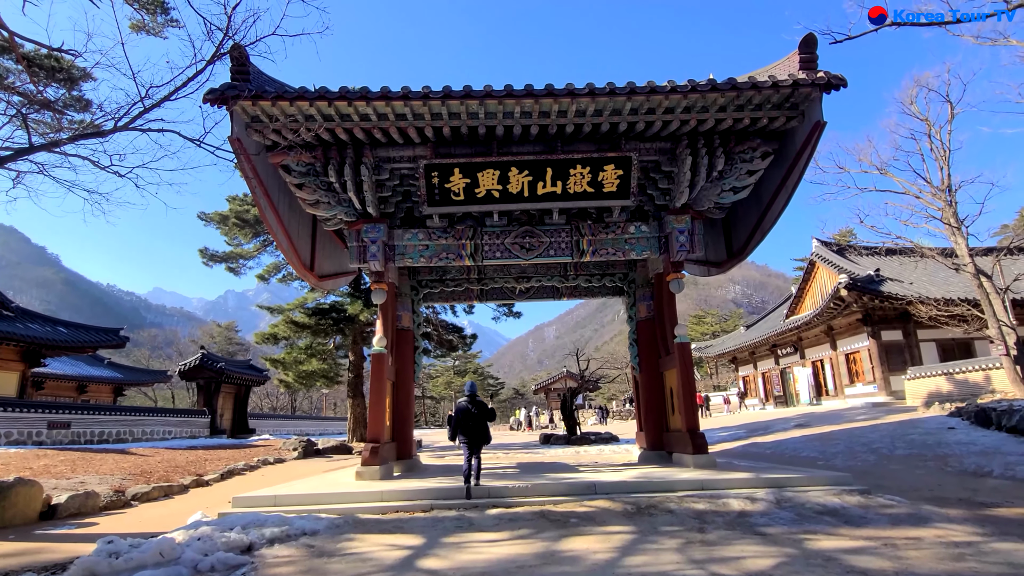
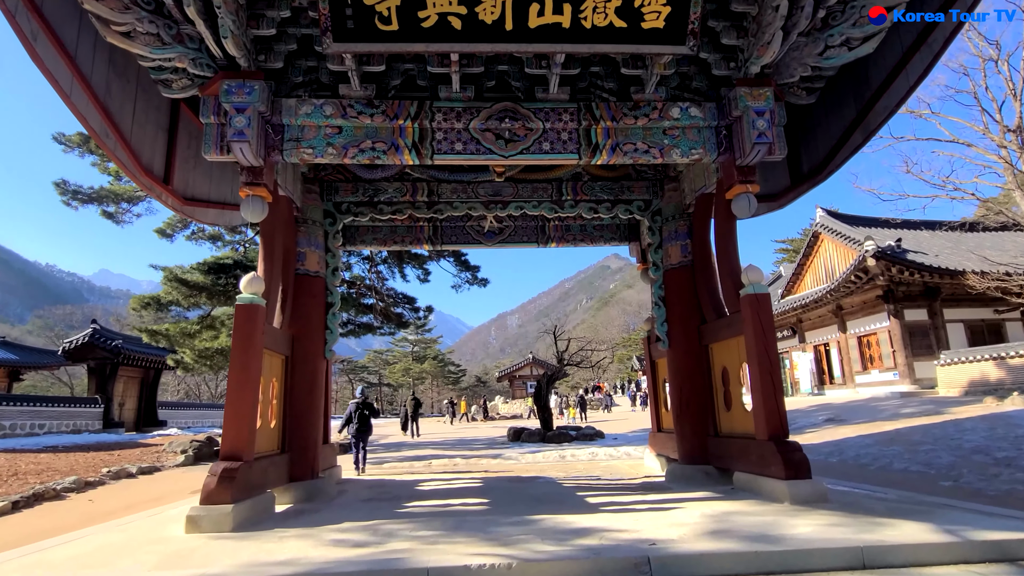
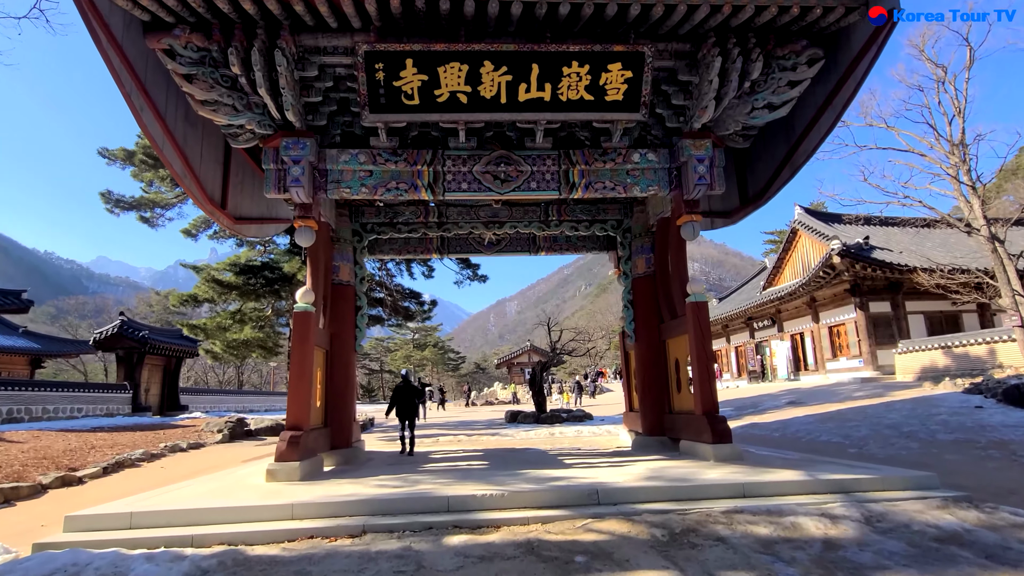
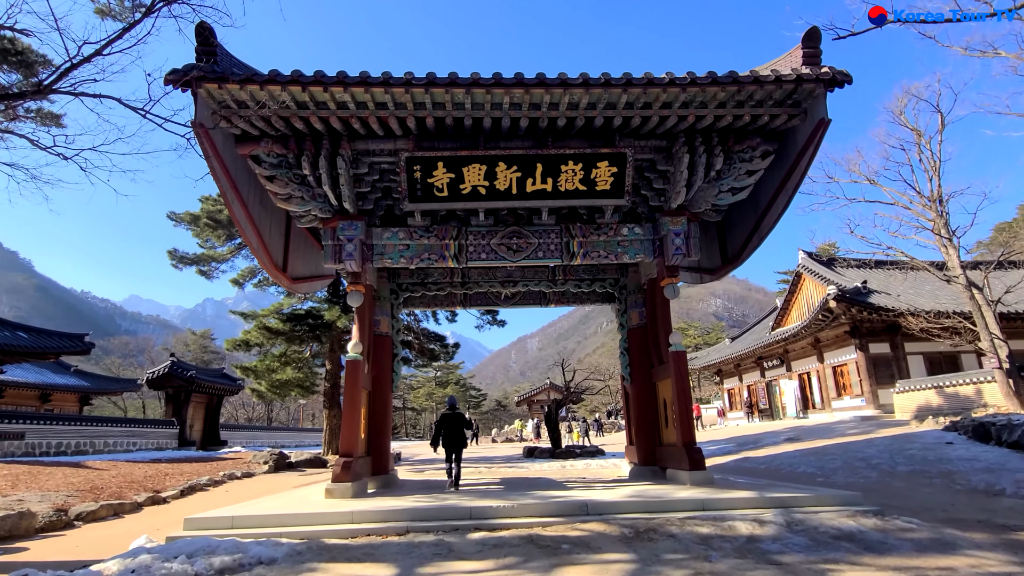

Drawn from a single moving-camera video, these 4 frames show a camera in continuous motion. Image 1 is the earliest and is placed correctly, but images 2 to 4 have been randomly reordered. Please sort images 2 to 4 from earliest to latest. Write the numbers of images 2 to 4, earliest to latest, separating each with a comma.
4, 3, 2
